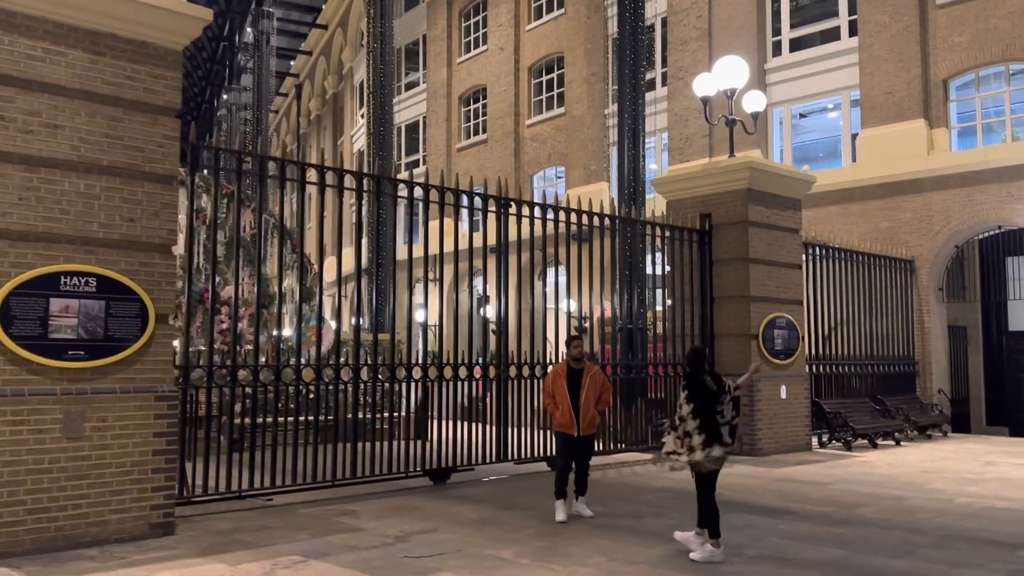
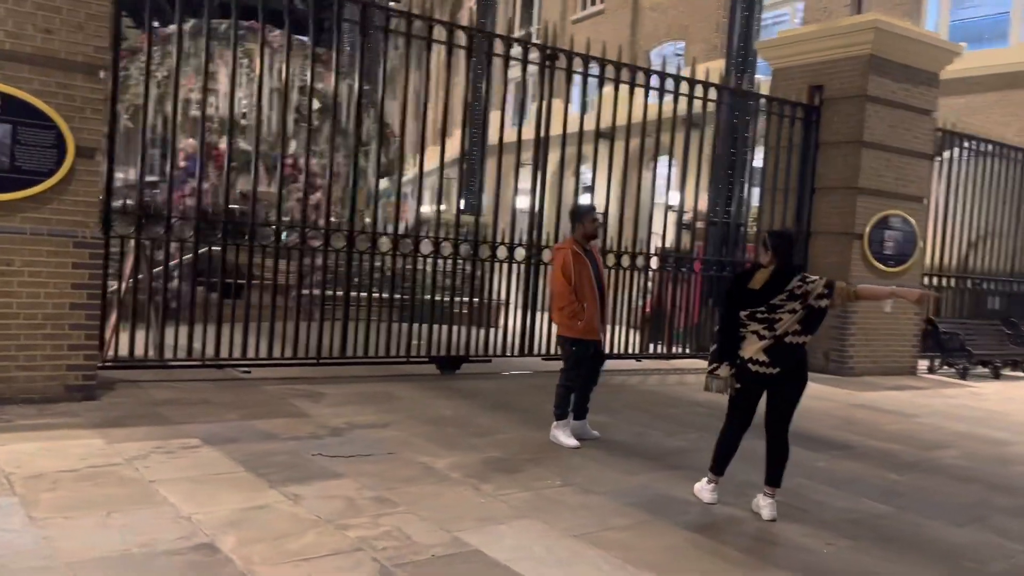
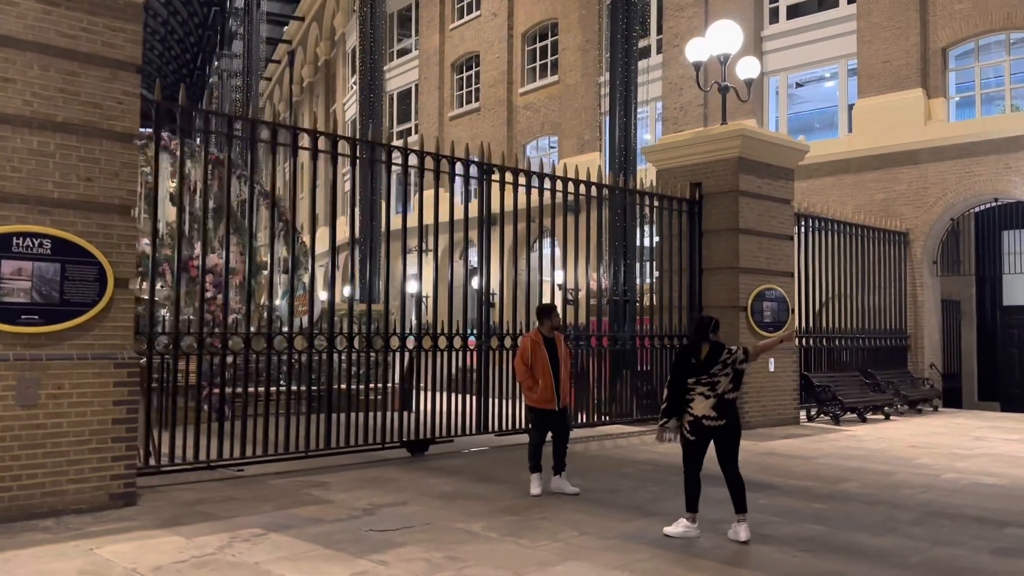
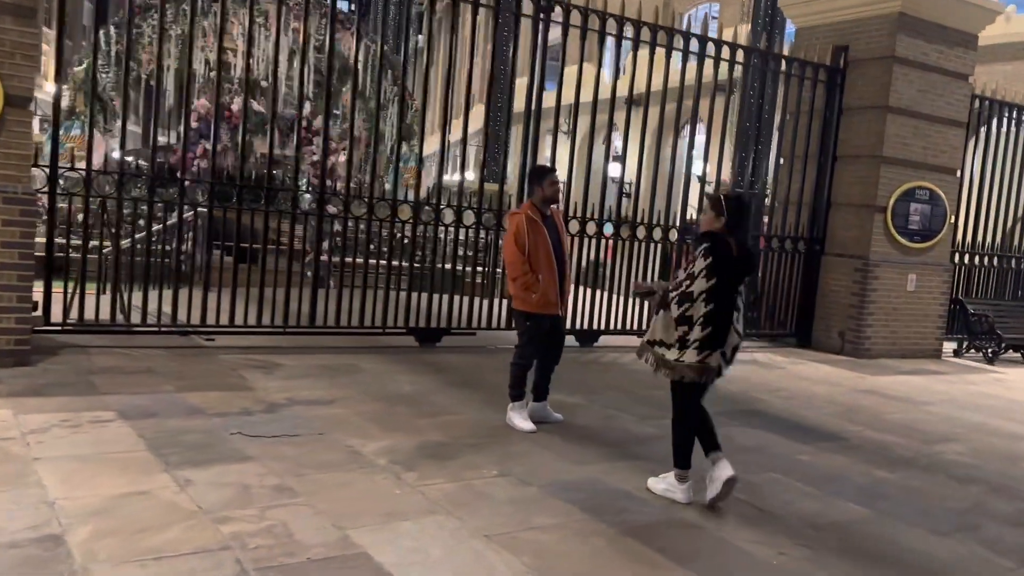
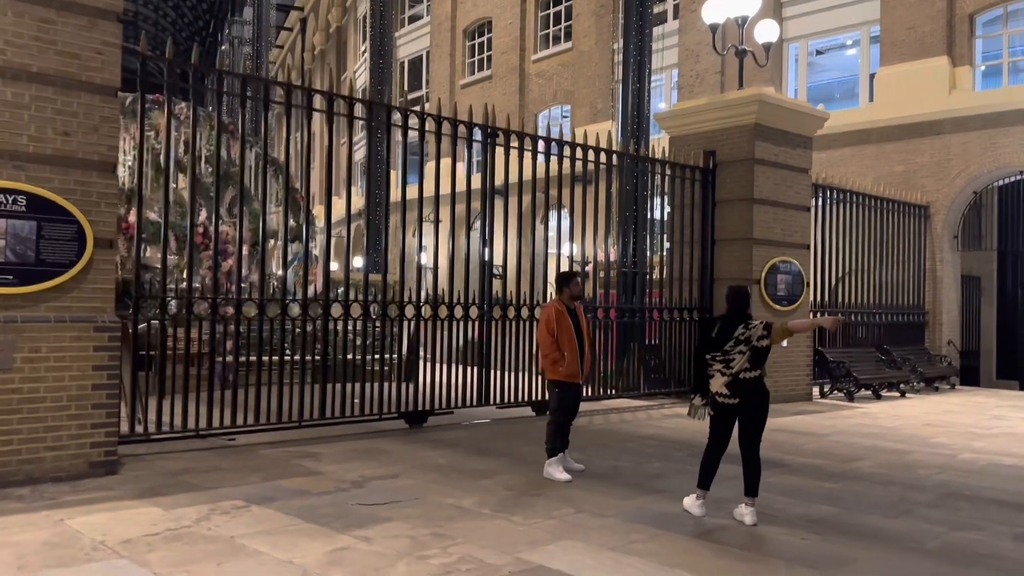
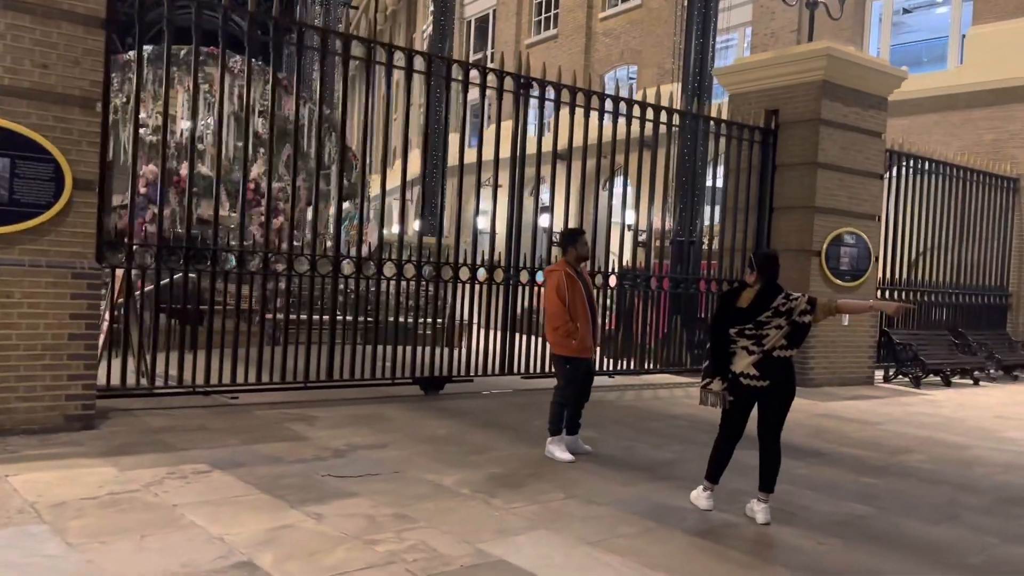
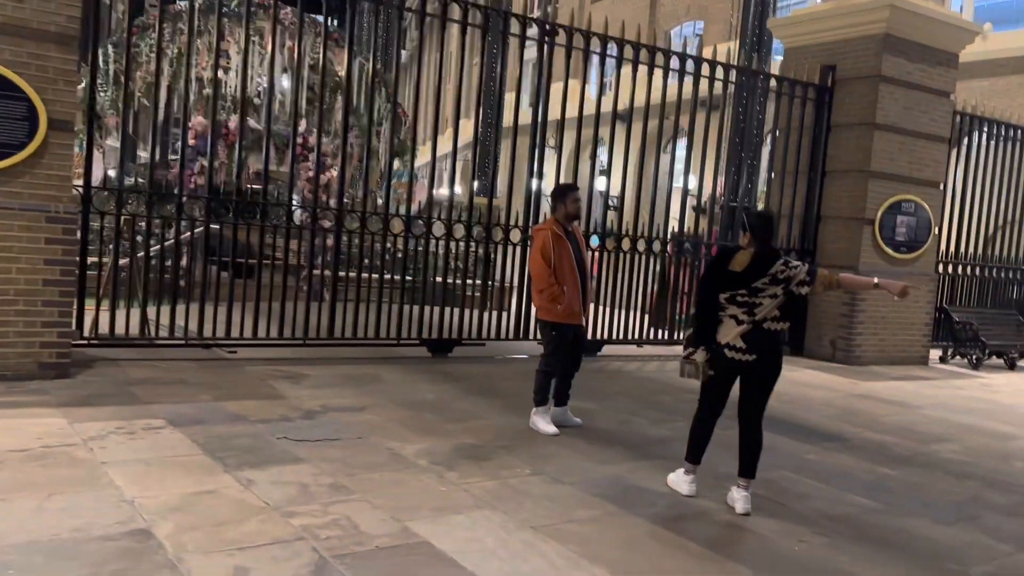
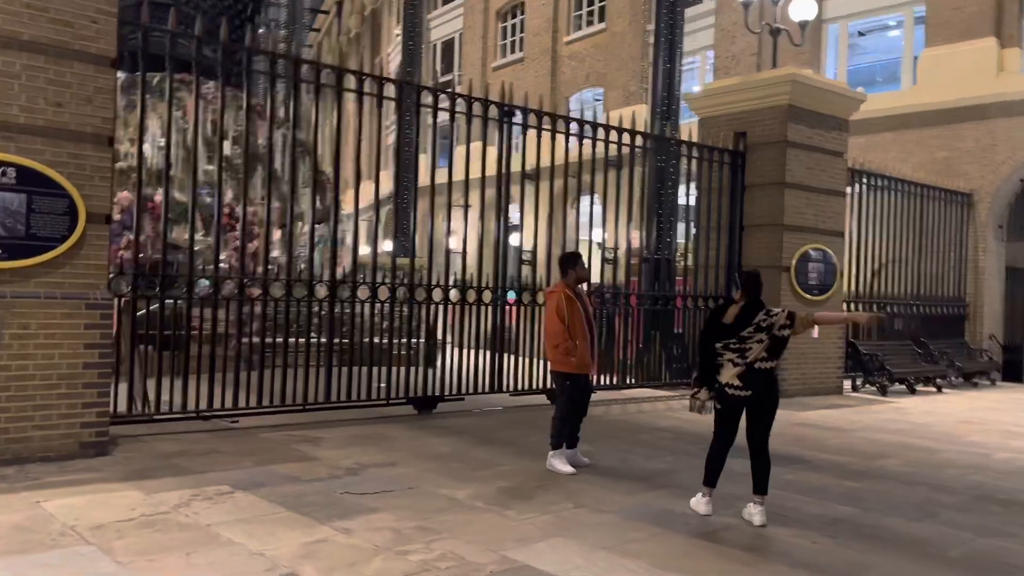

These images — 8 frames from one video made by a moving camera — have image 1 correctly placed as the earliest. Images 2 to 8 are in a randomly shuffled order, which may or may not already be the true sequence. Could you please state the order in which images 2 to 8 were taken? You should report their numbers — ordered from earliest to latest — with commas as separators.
3, 5, 8, 6, 2, 7, 4
